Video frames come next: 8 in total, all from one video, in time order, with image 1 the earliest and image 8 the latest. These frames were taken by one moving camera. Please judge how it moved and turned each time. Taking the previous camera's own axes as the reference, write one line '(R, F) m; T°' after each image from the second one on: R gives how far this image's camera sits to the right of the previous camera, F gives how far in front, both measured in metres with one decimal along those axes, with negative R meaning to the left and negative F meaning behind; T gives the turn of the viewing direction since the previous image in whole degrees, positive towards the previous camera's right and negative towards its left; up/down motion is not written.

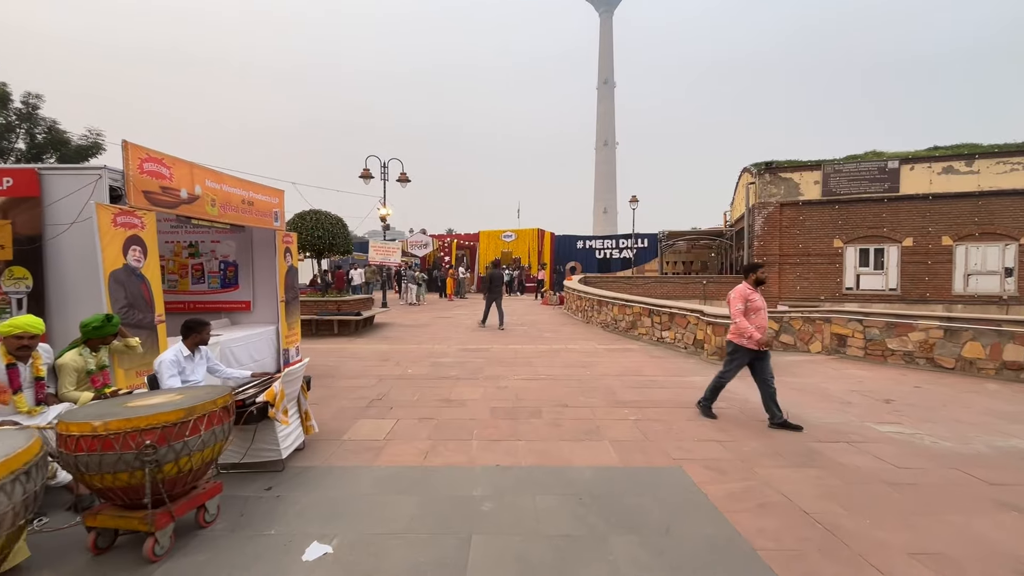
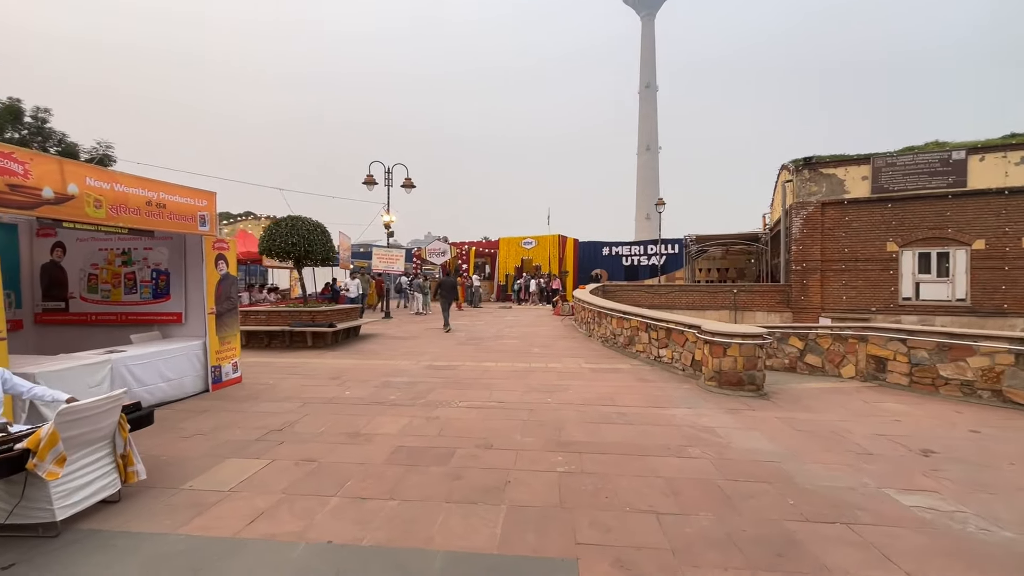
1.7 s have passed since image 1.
(+1.3, +1.1) m; -5°
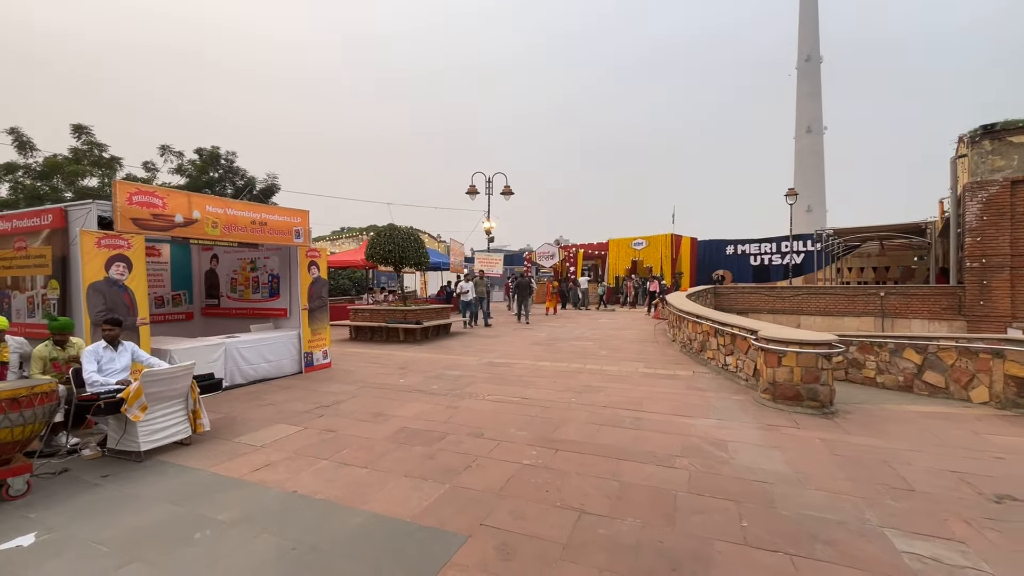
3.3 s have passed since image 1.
(+1.5, 0.0) m; -17°
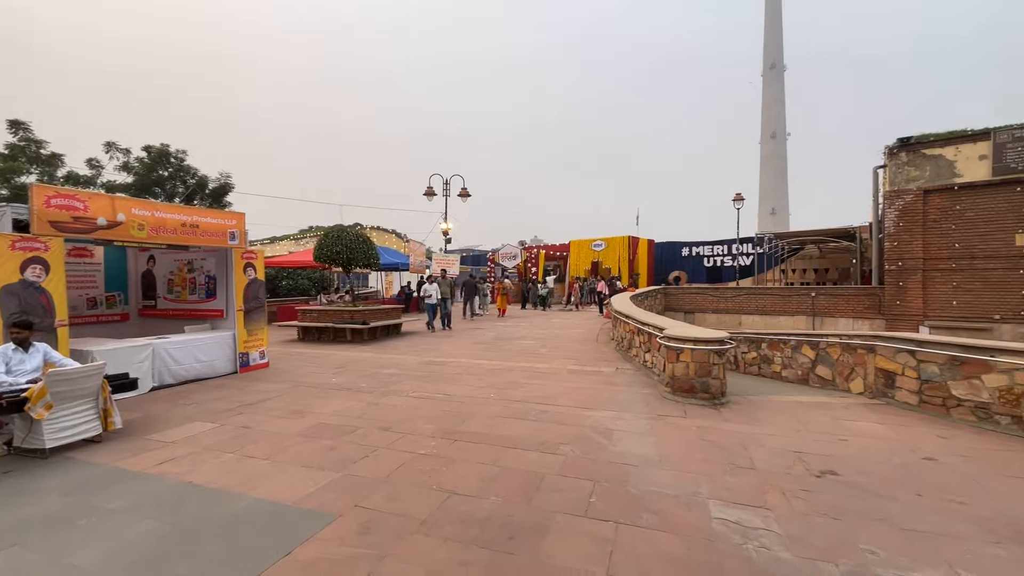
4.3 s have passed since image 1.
(+0.8, -0.4) m; +3°
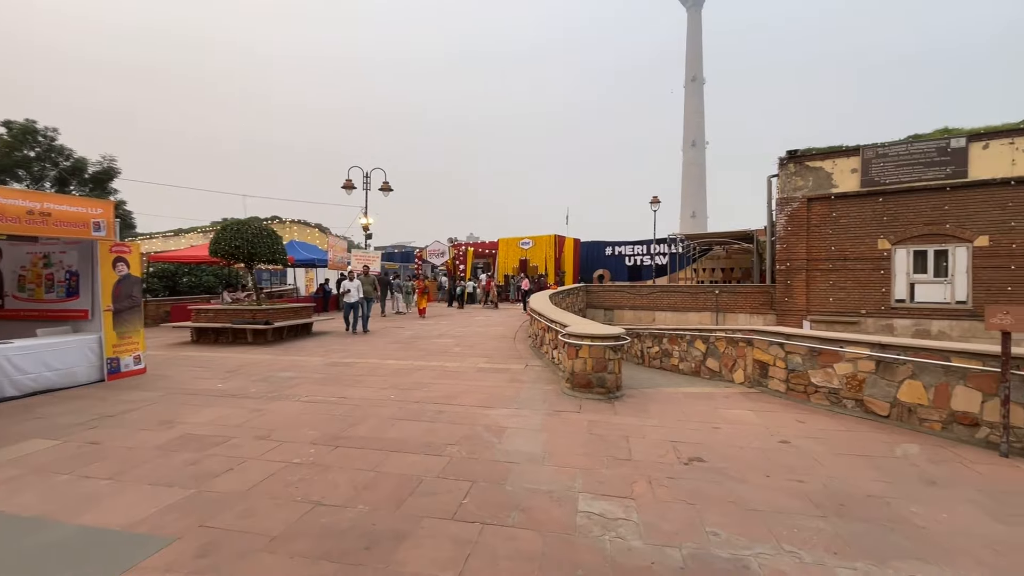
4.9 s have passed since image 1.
(+0.5, 0.0) m; +8°
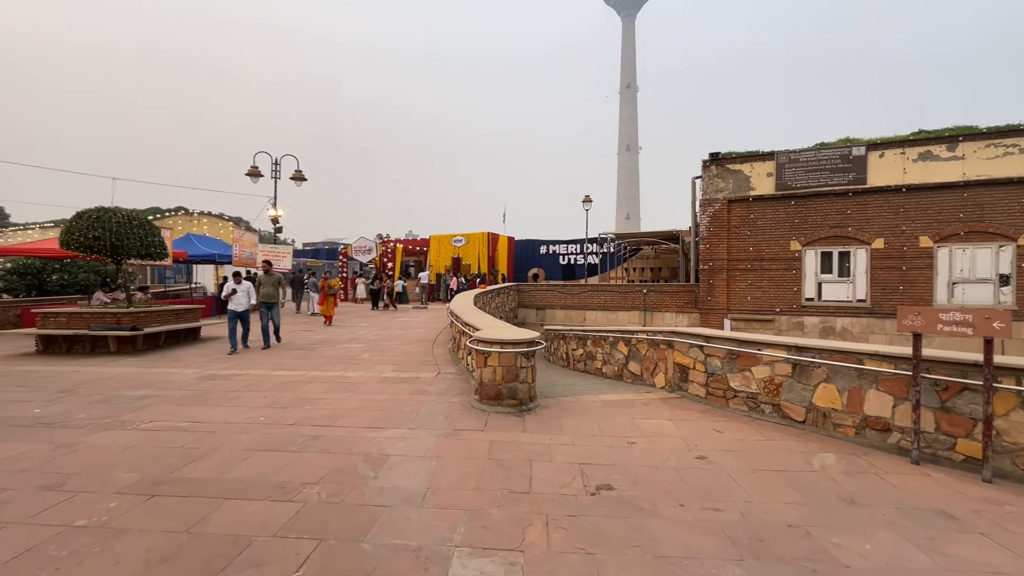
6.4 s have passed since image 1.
(+0.5, +0.7) m; +8°
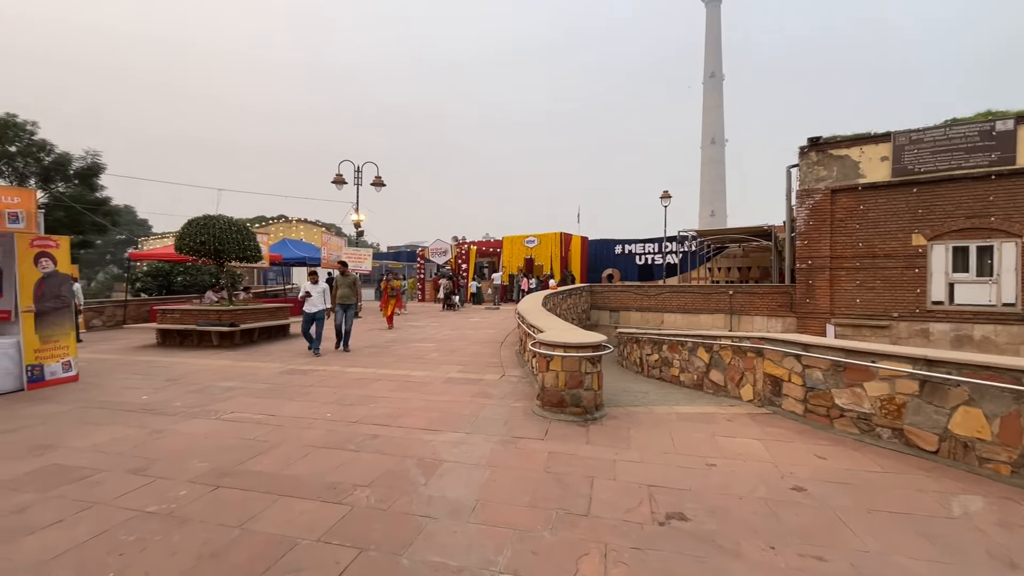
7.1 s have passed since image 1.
(+0.1, +0.3) m; -10°
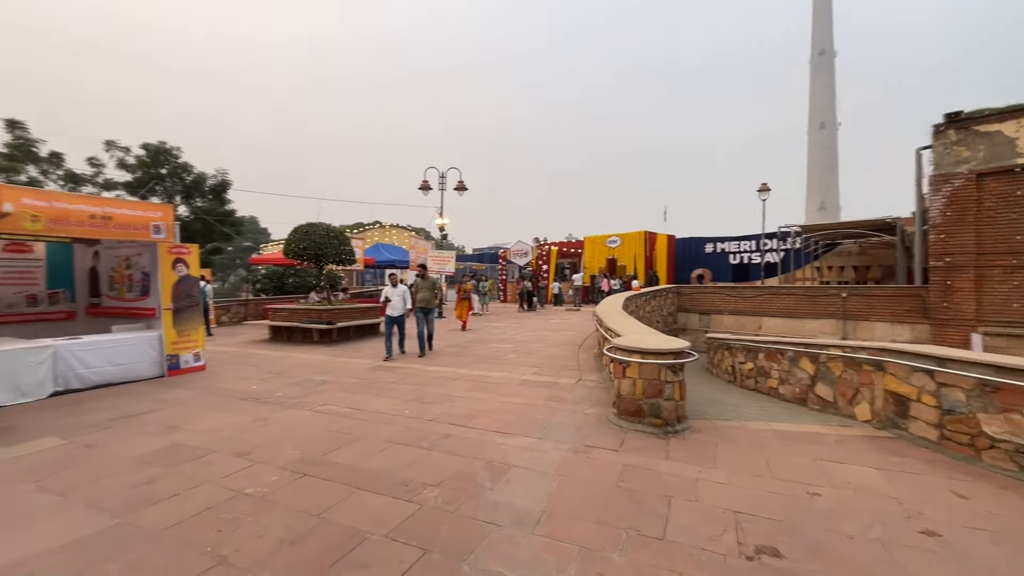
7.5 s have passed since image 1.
(+0.1, +0.1) m; -11°
